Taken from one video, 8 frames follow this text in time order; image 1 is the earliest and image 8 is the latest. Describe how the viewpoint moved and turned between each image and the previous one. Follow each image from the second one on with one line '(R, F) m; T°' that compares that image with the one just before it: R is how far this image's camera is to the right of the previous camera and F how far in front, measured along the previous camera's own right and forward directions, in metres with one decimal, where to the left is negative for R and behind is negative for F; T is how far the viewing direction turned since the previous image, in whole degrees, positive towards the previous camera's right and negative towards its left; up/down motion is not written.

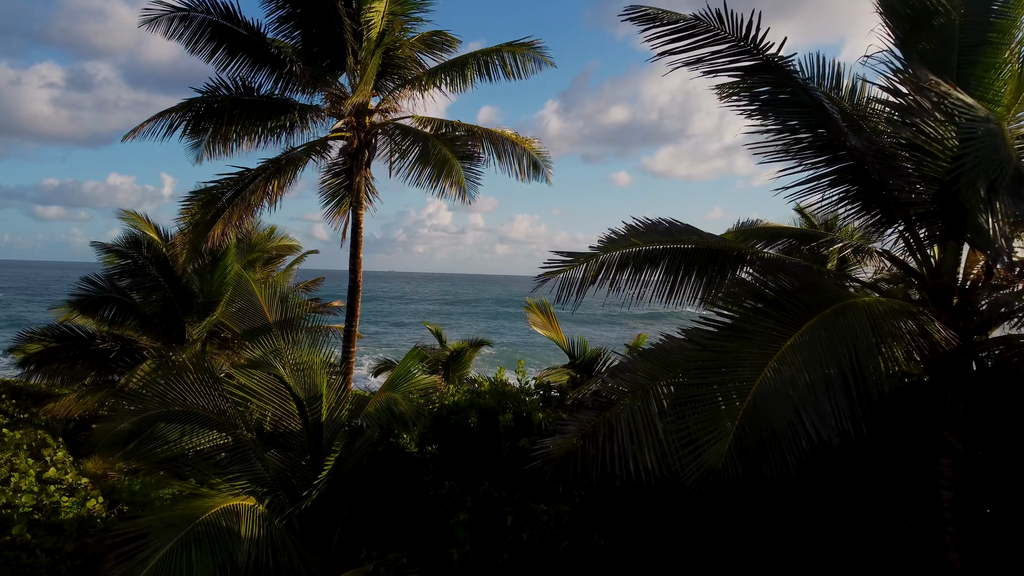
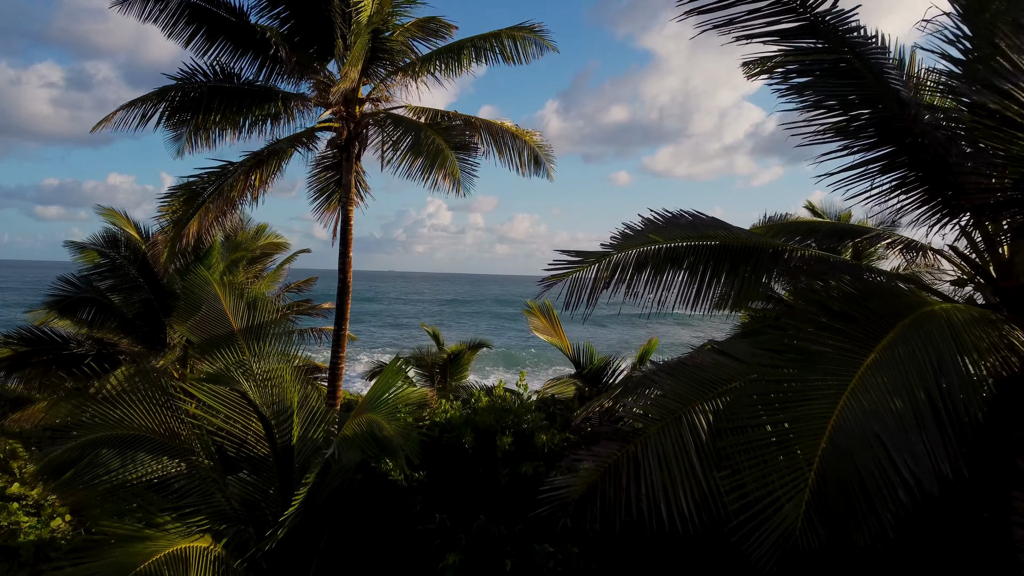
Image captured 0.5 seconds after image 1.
(0.0, +0.5) m; 0°
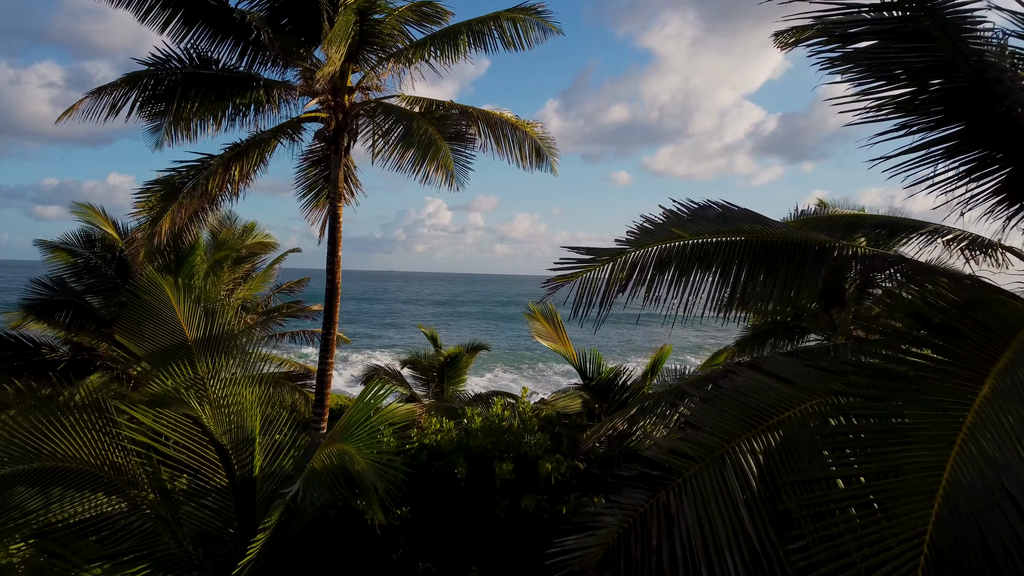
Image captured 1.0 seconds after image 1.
(0.0, +0.5) m; 0°
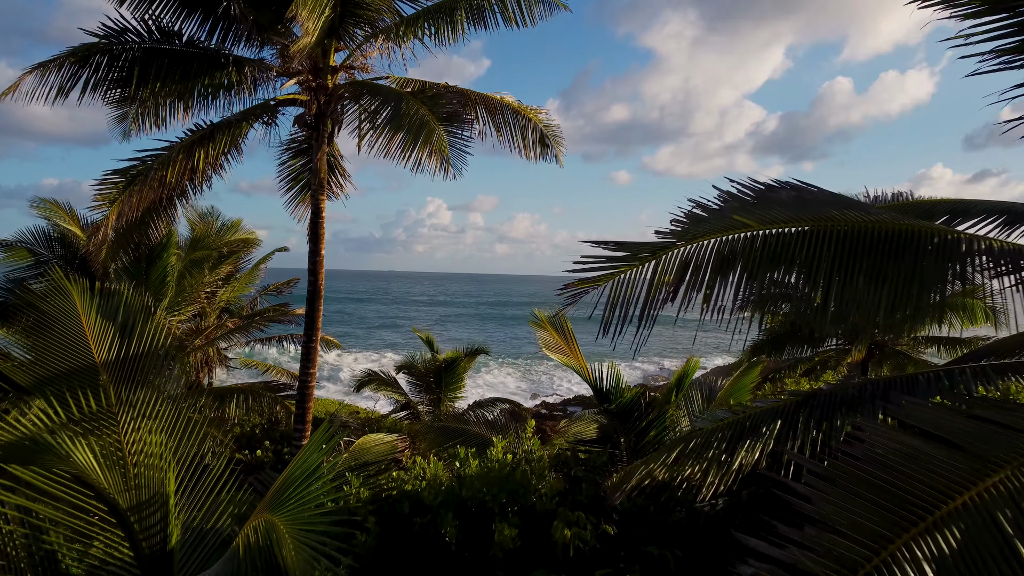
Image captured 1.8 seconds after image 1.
(0.0, +0.7) m; 0°
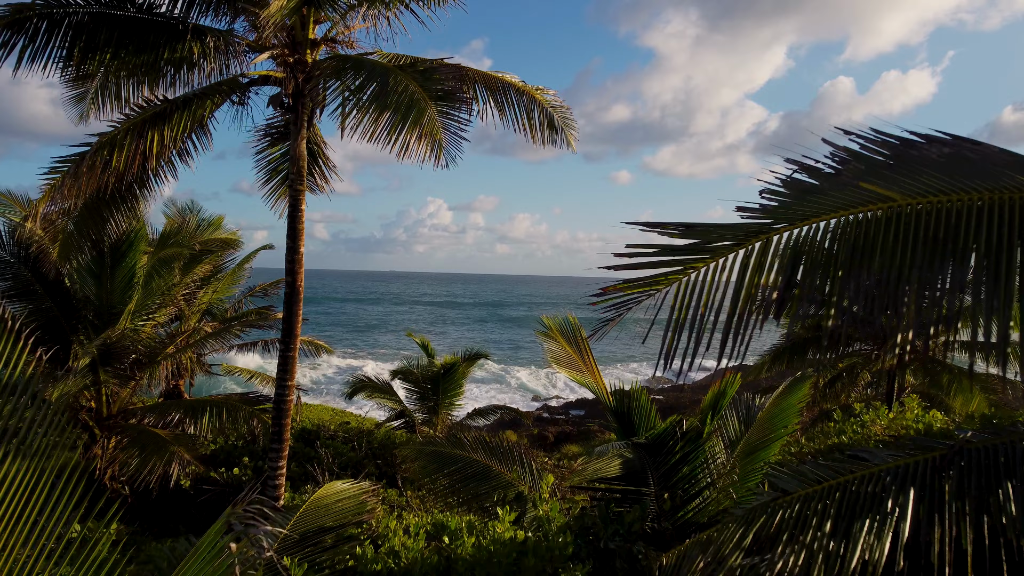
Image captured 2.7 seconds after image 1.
(0.0, +0.8) m; 0°
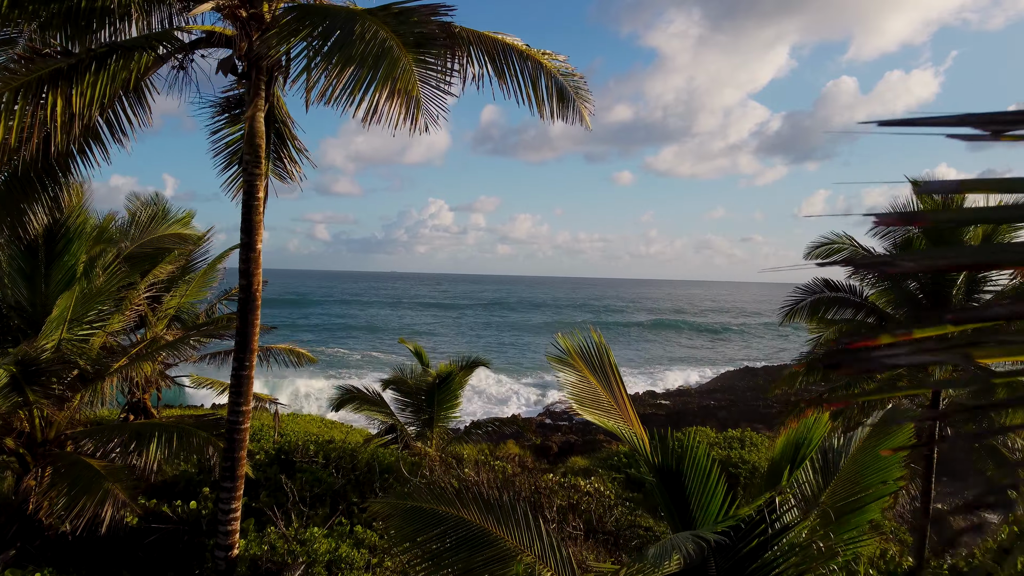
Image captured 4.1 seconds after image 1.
(0.0, +1.0) m; 0°
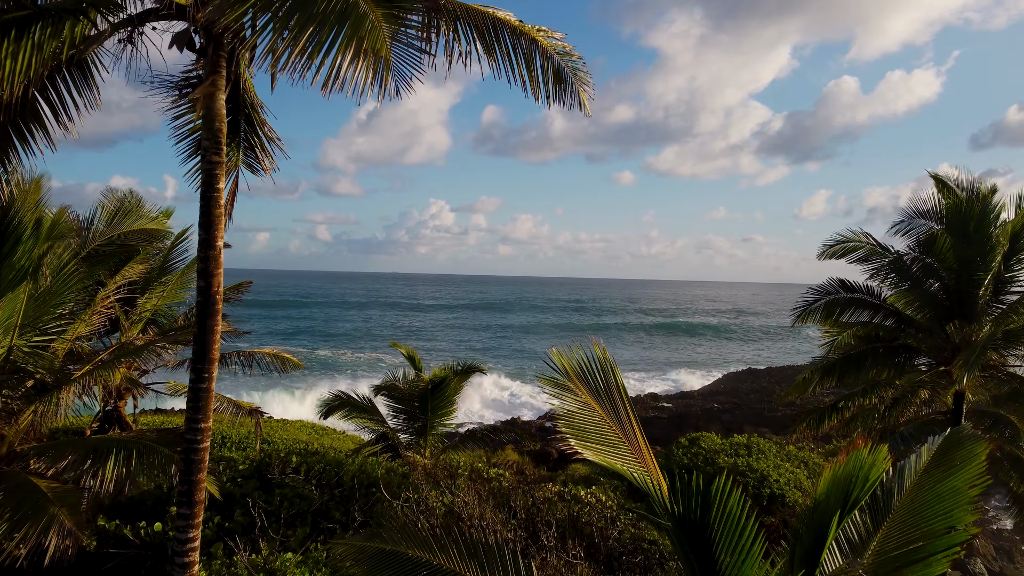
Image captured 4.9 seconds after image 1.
(+0.1, +0.5) m; 0°
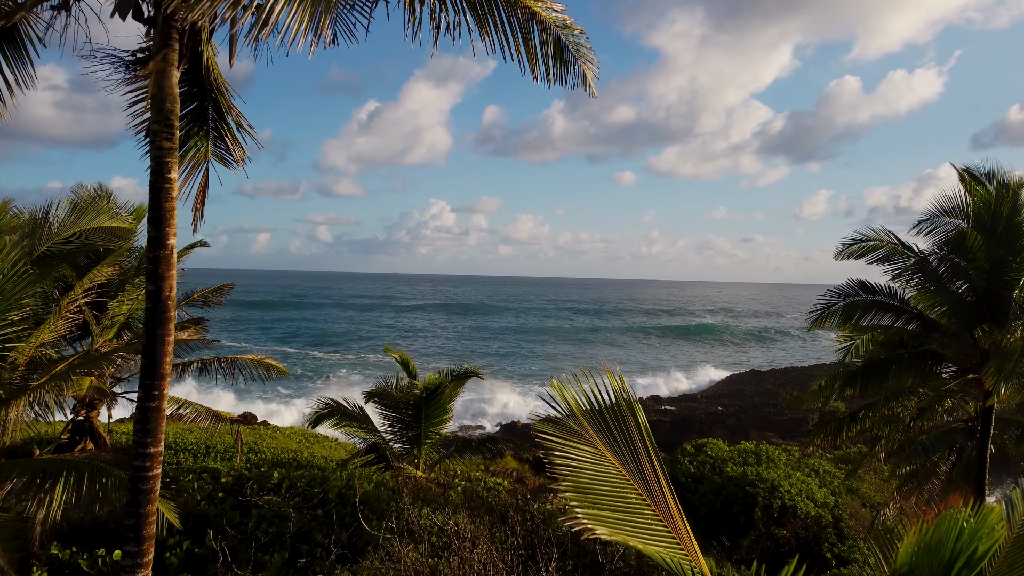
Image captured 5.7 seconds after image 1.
(0.0, +0.6) m; 0°
